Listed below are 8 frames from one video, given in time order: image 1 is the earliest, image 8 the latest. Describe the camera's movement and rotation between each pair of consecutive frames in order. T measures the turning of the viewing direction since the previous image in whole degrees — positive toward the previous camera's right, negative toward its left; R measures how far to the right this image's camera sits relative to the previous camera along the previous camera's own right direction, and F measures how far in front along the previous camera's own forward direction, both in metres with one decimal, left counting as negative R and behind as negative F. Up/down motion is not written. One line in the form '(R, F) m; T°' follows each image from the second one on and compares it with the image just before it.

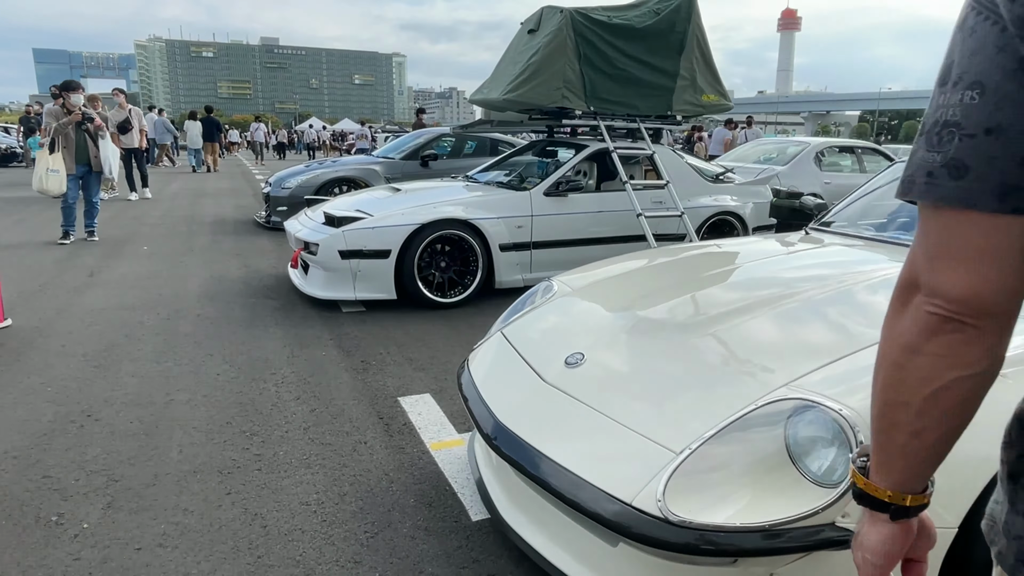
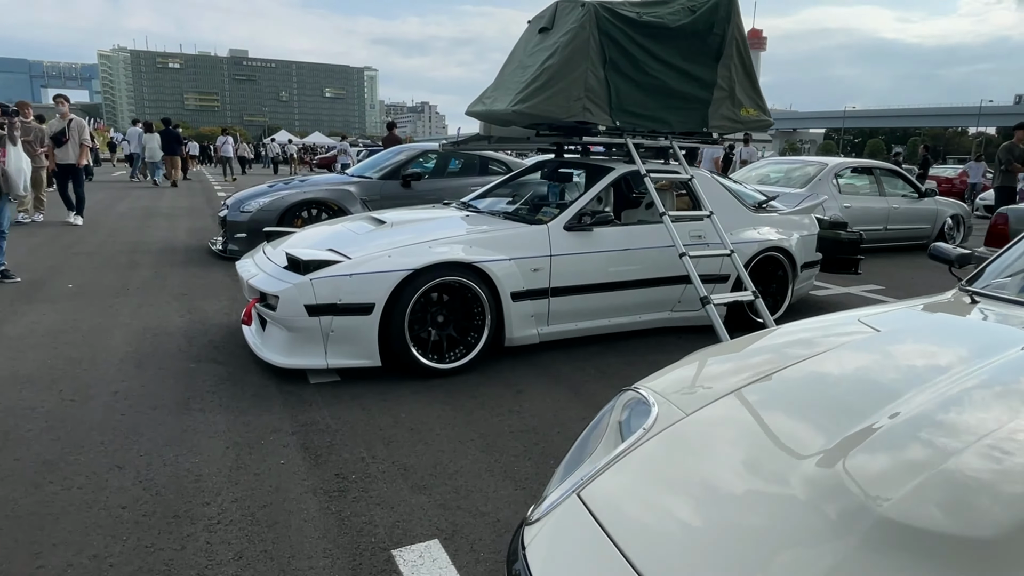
(-0.3, +1.2) m; +2°
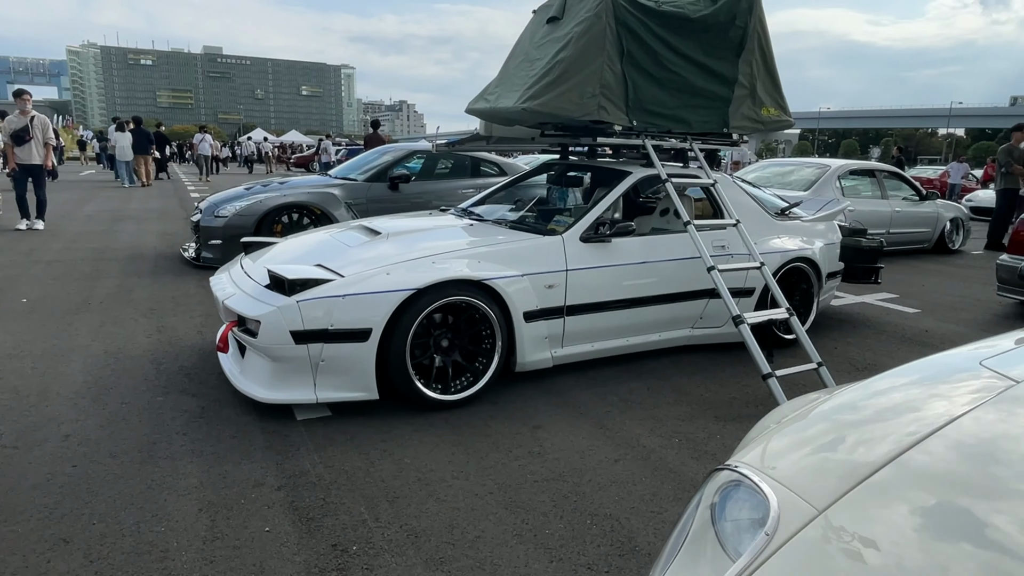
(-0.2, +0.5) m; +2°
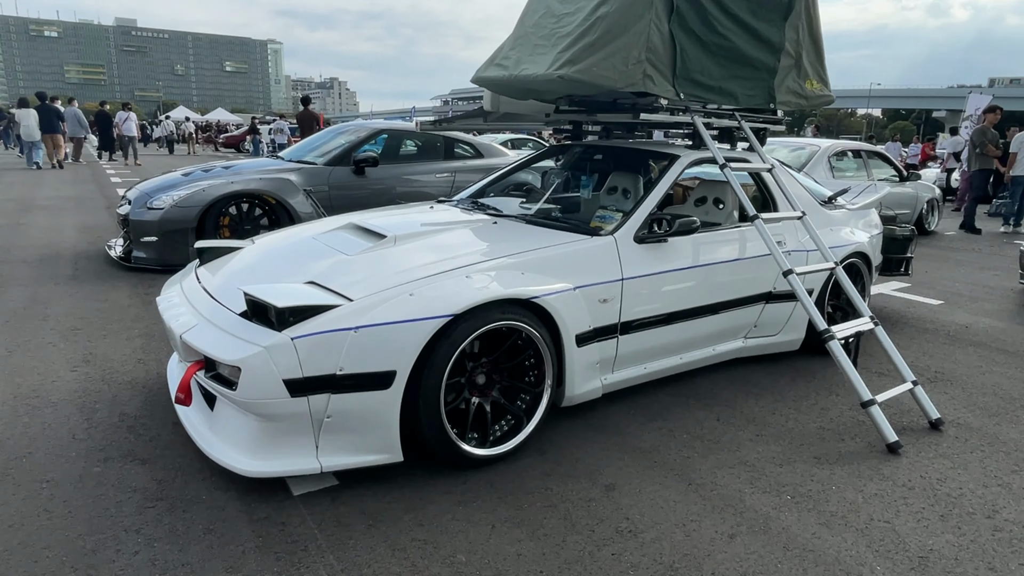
(-0.5, +0.9) m; +5°
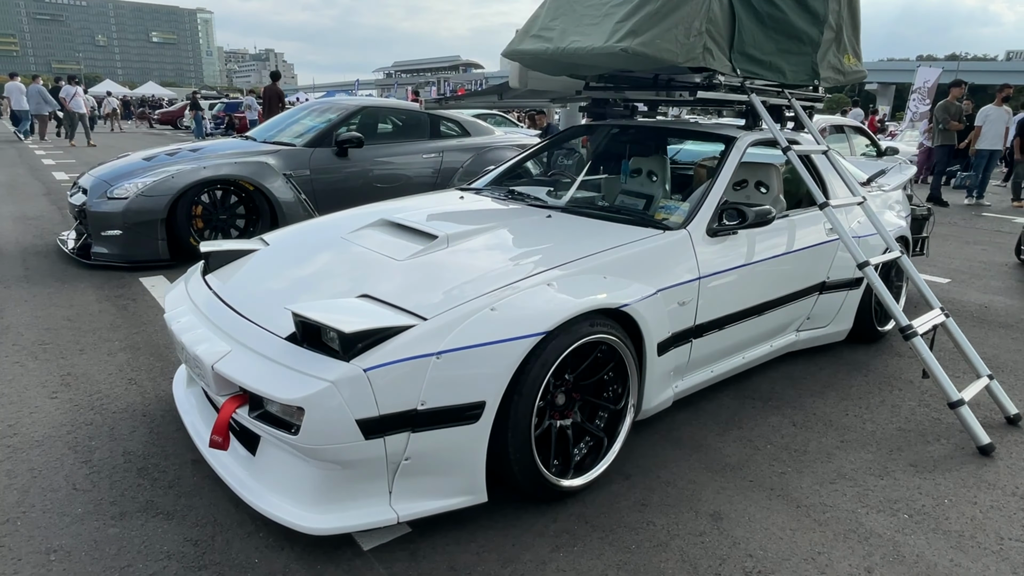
(-0.5, +0.4) m; +5°
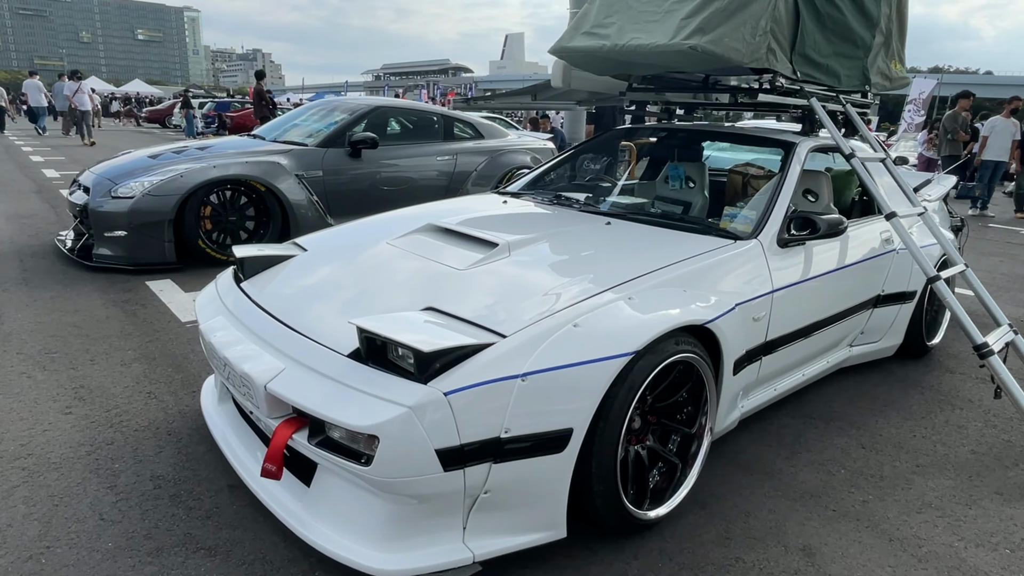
(-0.3, +0.2) m; +1°
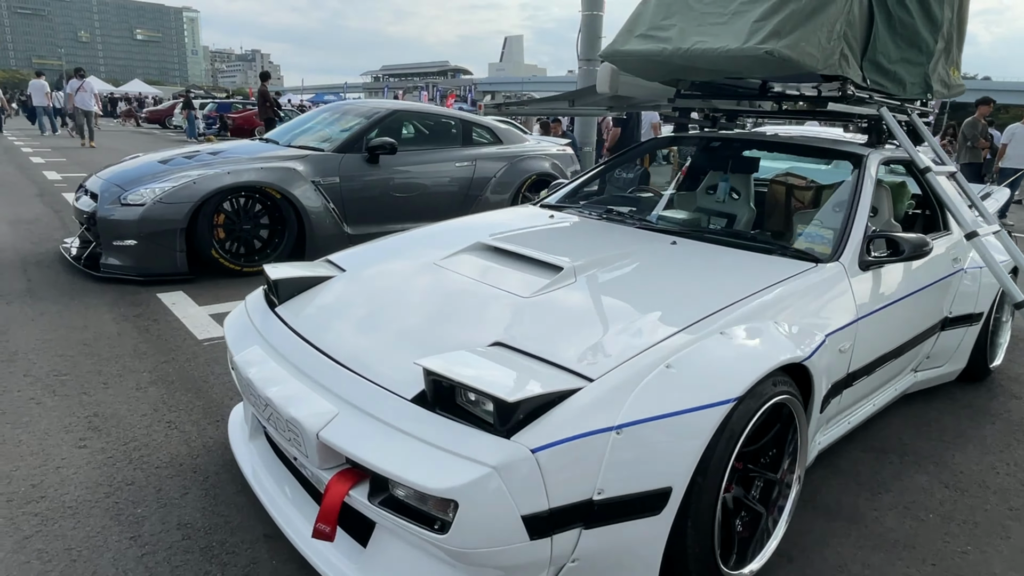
(-0.2, +0.2) m; 0°
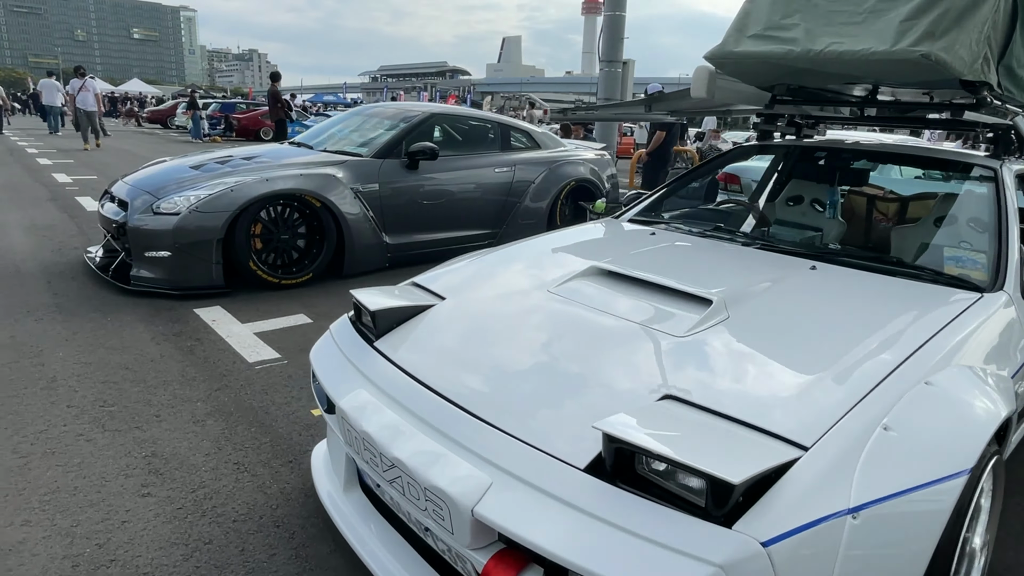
(-0.5, +0.3) m; 0°
